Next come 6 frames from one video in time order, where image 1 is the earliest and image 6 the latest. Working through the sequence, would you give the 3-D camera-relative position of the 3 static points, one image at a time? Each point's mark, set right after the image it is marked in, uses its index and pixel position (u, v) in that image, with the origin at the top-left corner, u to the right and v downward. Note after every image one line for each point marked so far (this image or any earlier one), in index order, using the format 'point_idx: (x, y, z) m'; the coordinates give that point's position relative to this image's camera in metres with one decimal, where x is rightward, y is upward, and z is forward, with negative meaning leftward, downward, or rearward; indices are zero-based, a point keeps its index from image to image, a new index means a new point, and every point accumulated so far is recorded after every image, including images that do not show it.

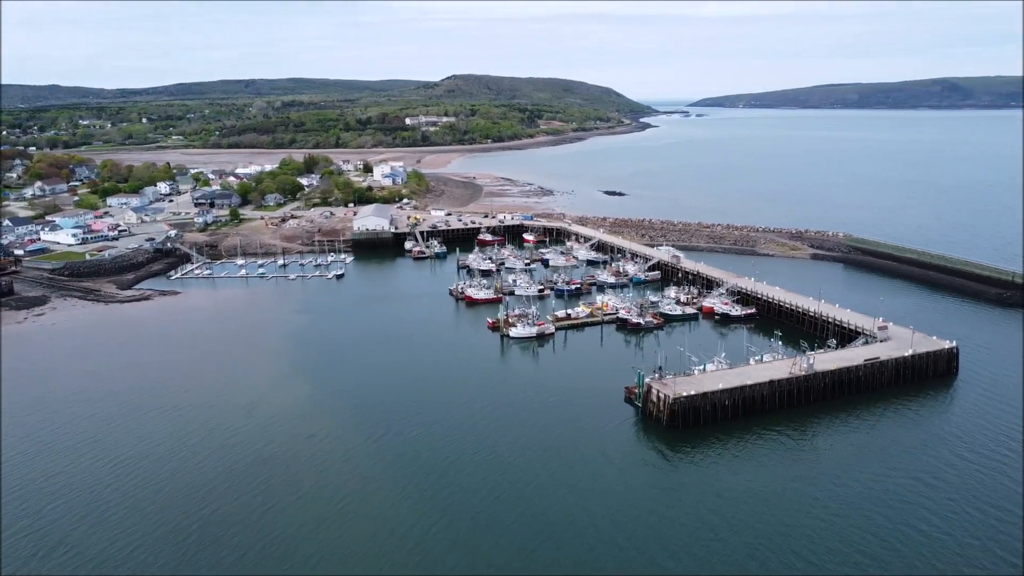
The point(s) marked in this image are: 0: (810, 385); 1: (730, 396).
0: (+8.7, -2.8, +19.3) m
1: (+6.2, -3.0, +18.6) m
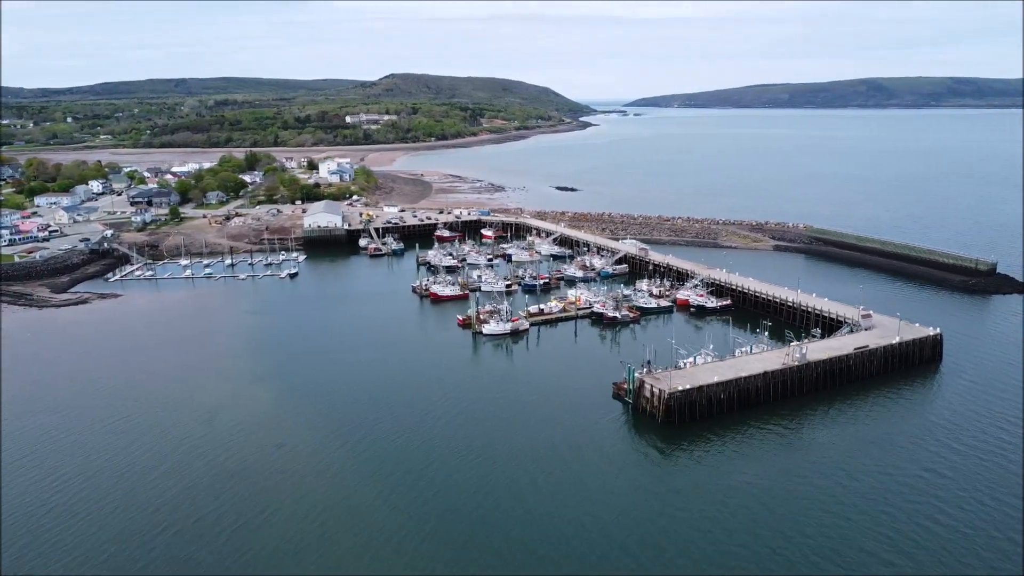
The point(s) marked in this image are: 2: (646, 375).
0: (+8.3, -2.4, +18.8) m
1: (+5.8, -2.7, +17.9) m
2: (+3.9, -2.5, +18.7) m
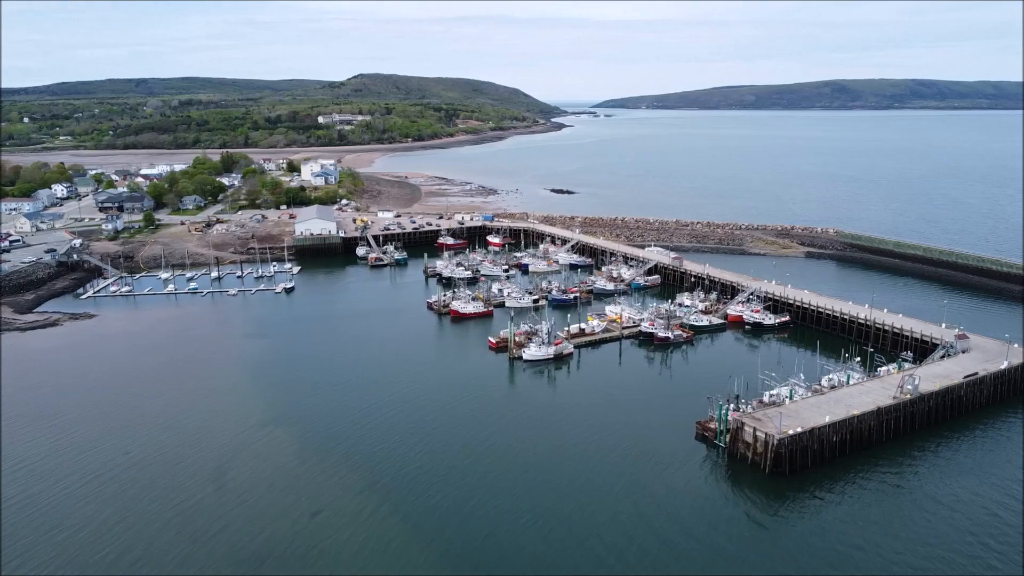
0: (+10.0, -3.0, +16.4) m
1: (+7.5, -3.3, +15.4) m
2: (+5.6, -3.1, +16.1) m
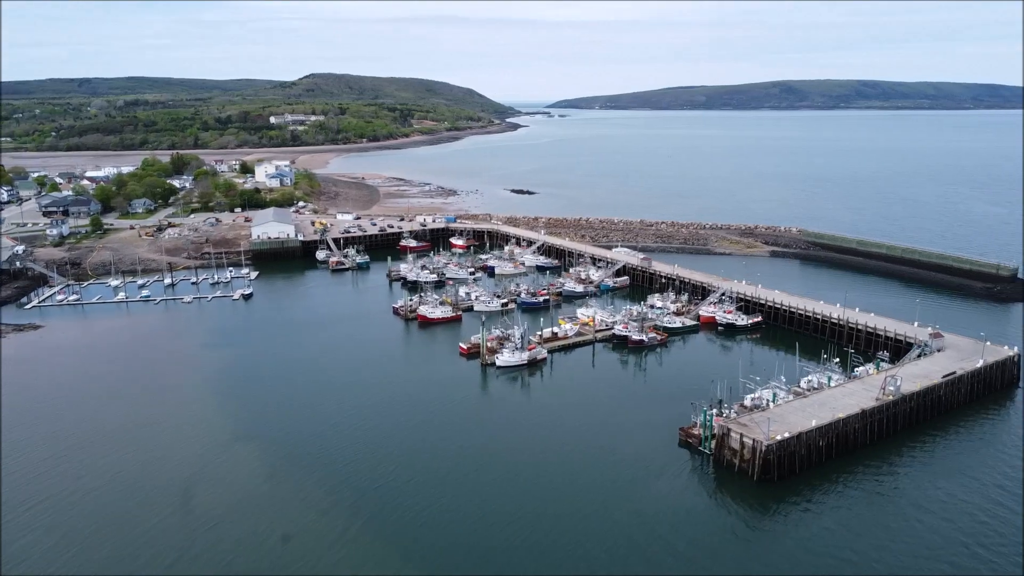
0: (+9.4, -3.0, +16.3) m
1: (+7.1, -3.3, +15.1) m
2: (+5.1, -3.1, +15.7) m
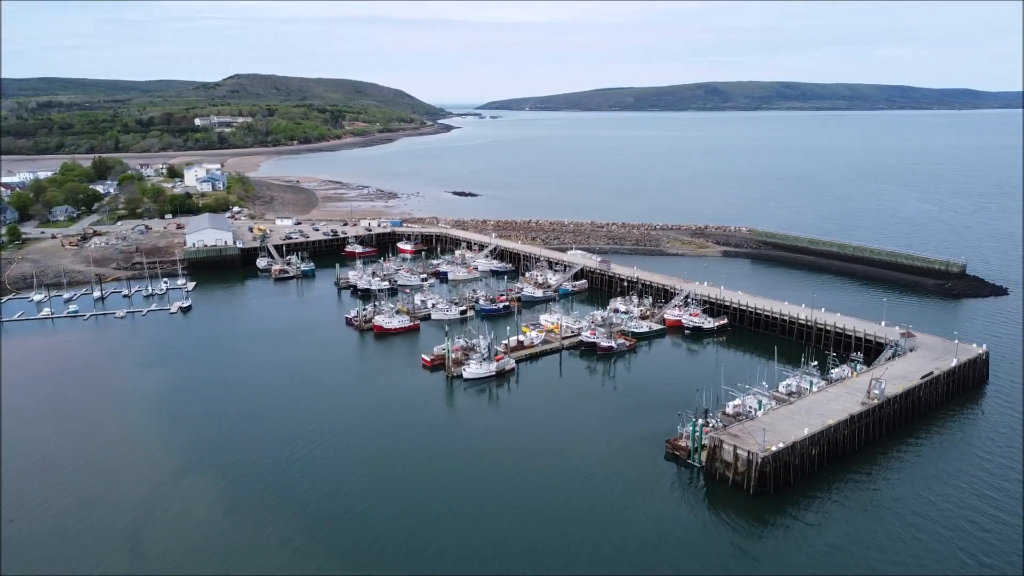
0: (+8.9, -3.0, +16.1) m
1: (+6.7, -3.4, +14.7) m
2: (+4.6, -3.3, +15.1) m
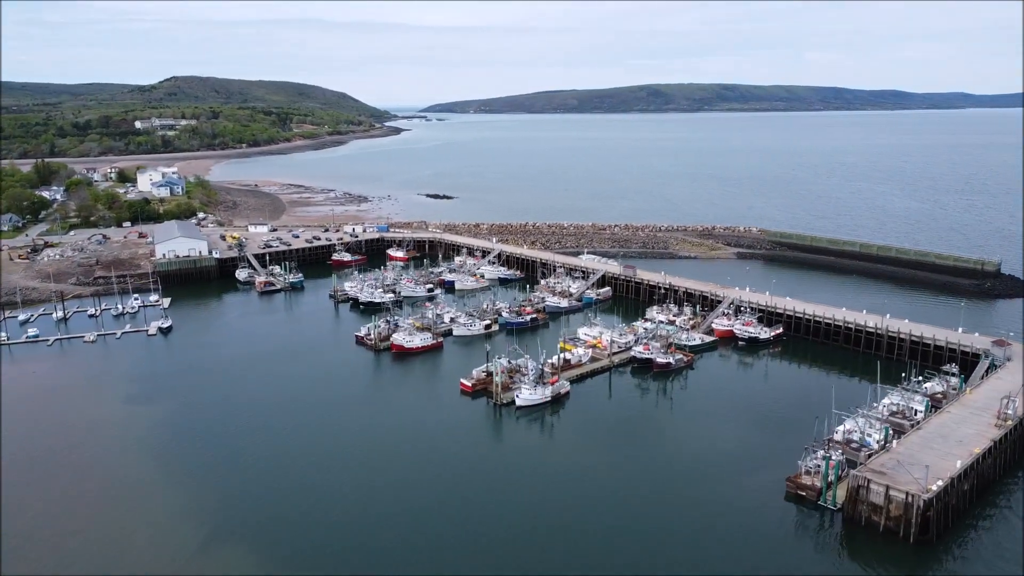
0: (+10.9, -3.2, +14.4) m
1: (+8.7, -3.6, +12.9) m
2: (+6.6, -3.5, +13.2) m
